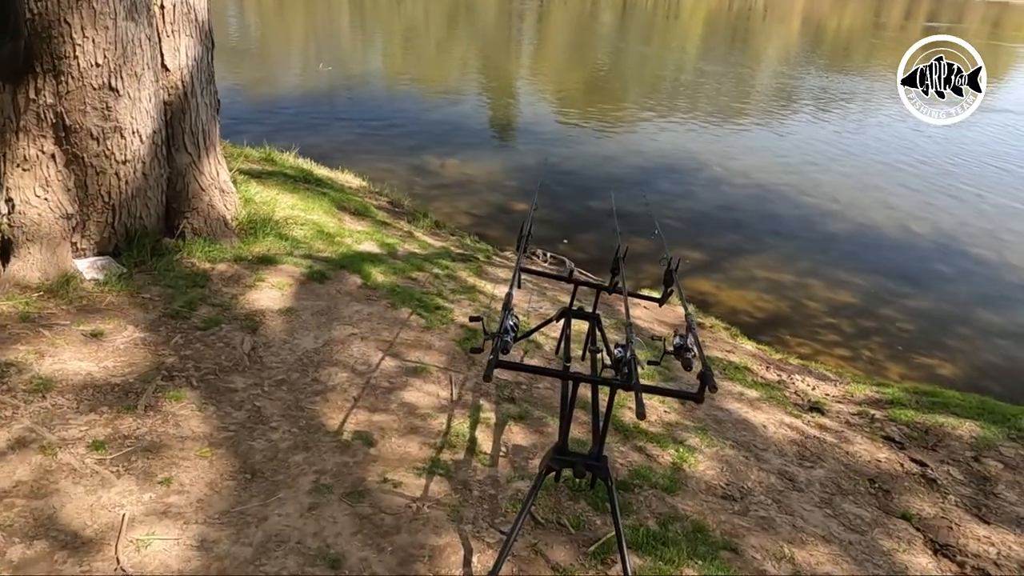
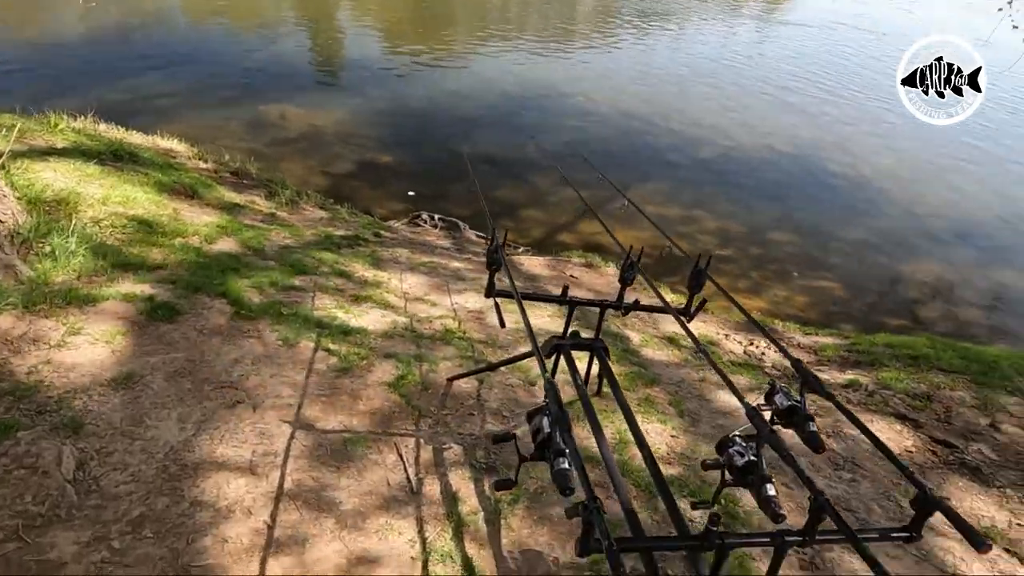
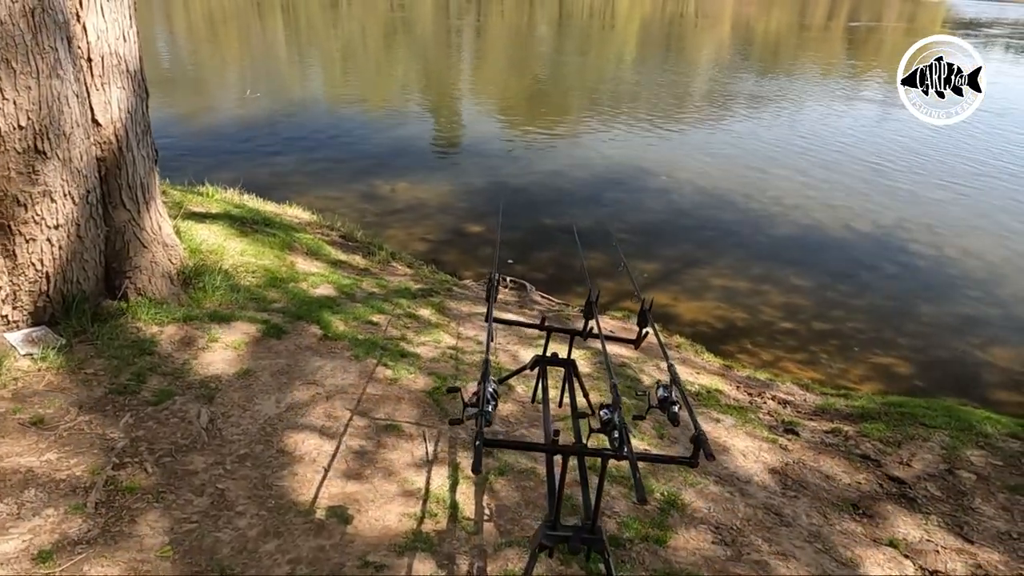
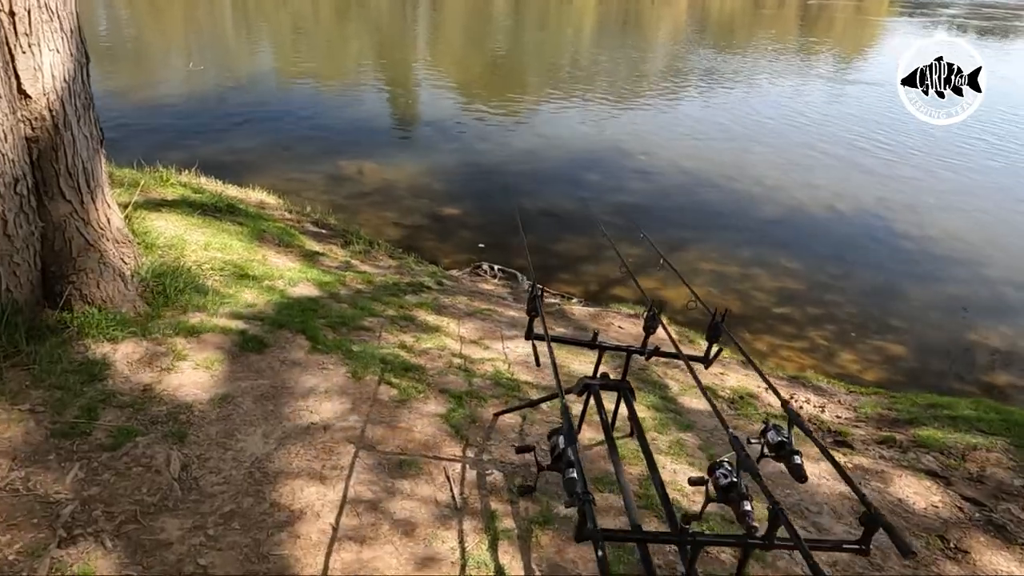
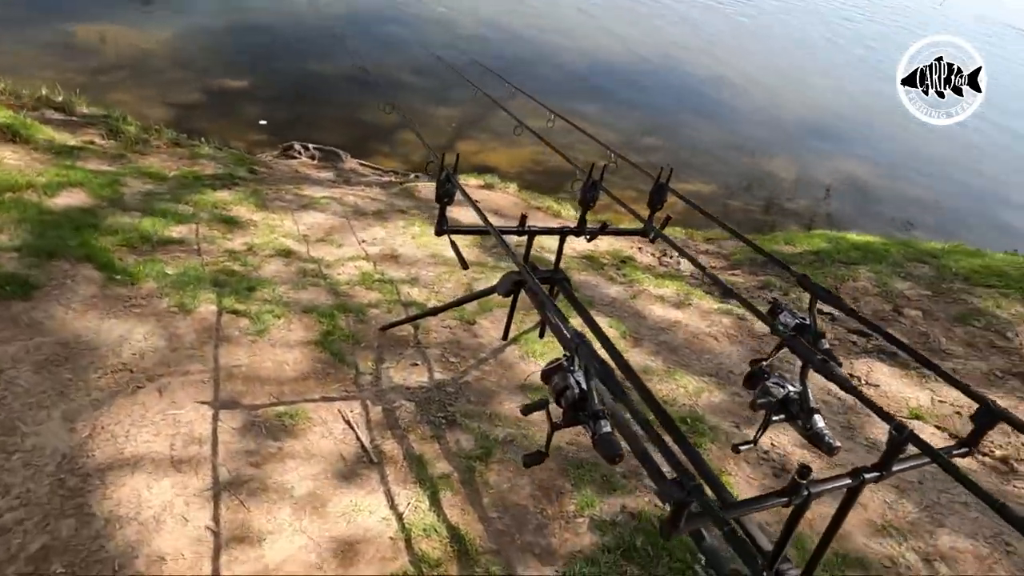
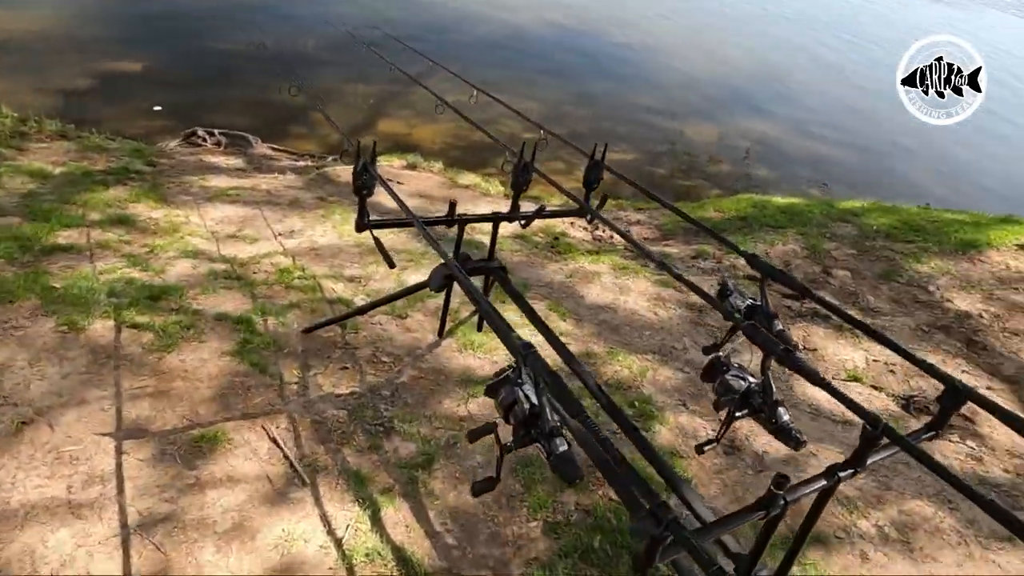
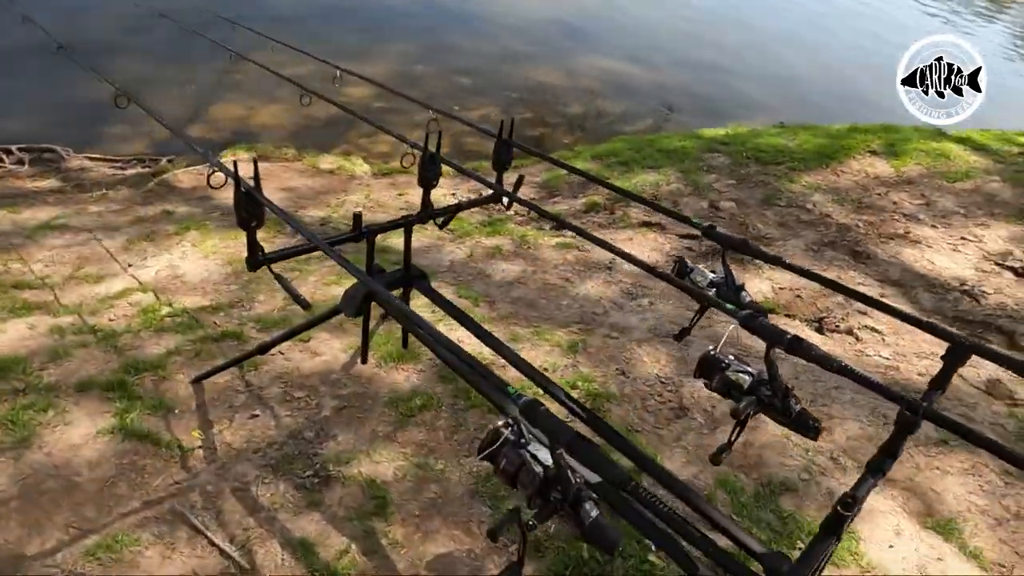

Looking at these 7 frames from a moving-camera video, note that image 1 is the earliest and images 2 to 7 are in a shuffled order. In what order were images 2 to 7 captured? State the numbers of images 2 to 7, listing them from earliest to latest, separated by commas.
3, 4, 2, 5, 6, 7
